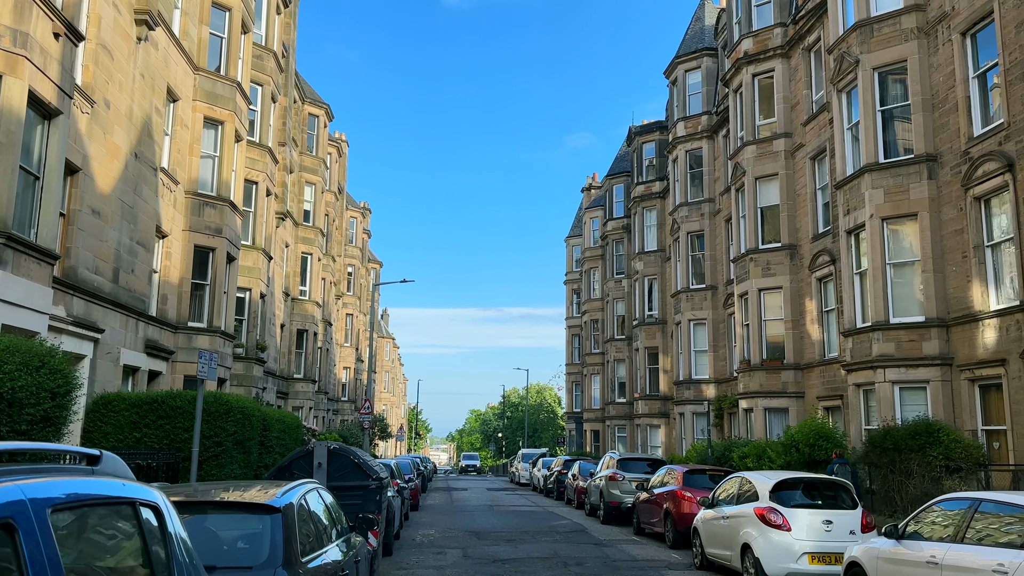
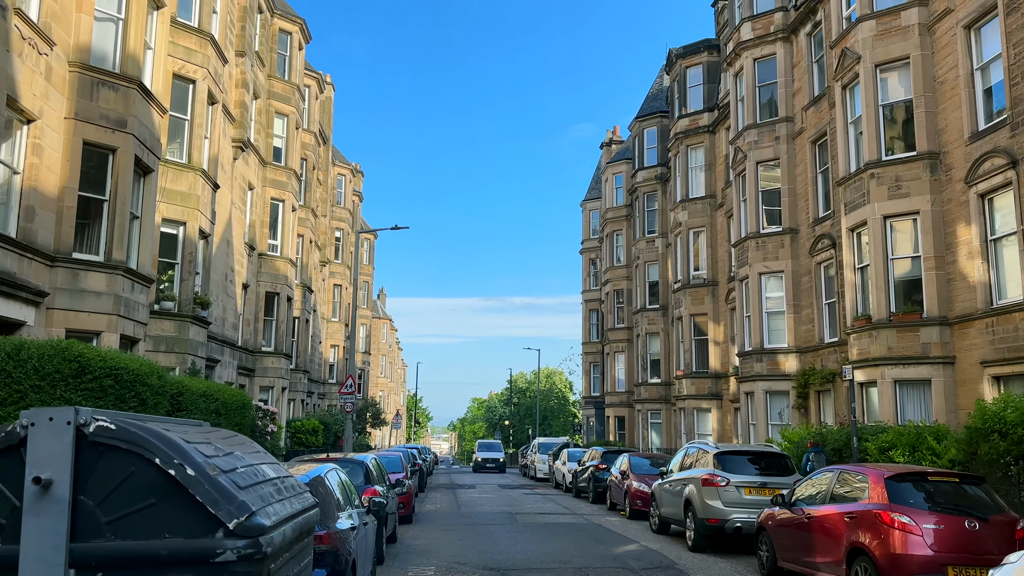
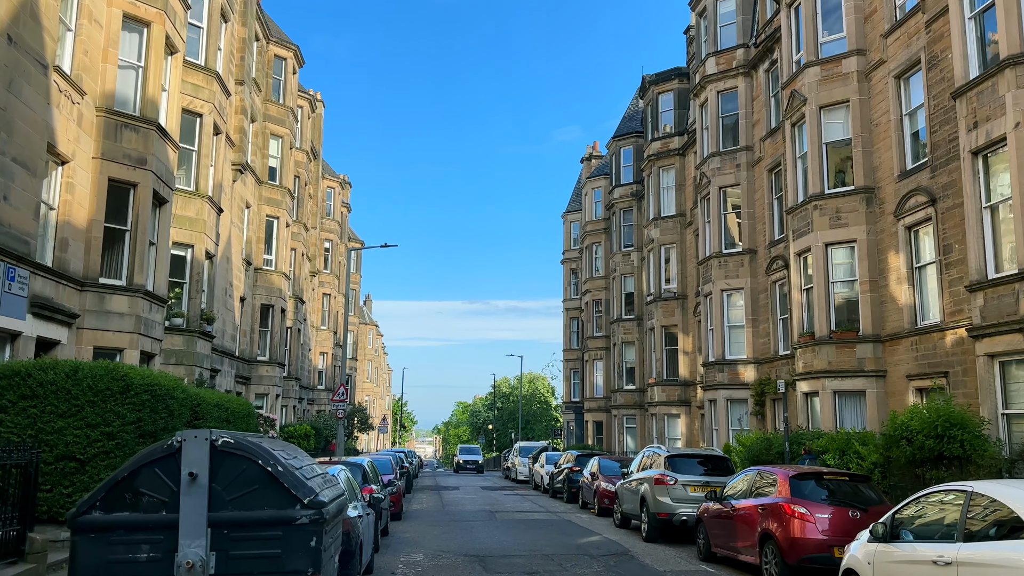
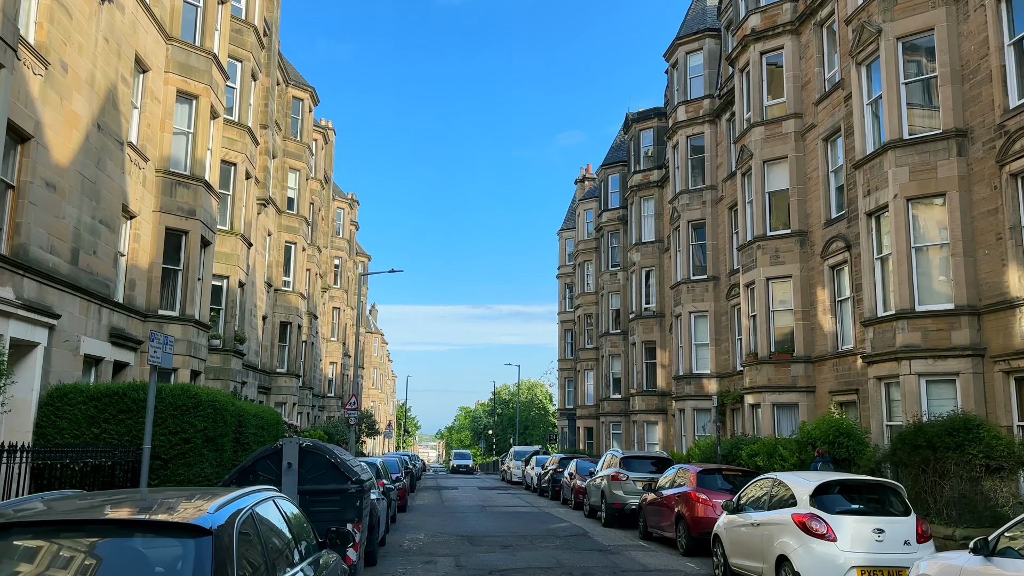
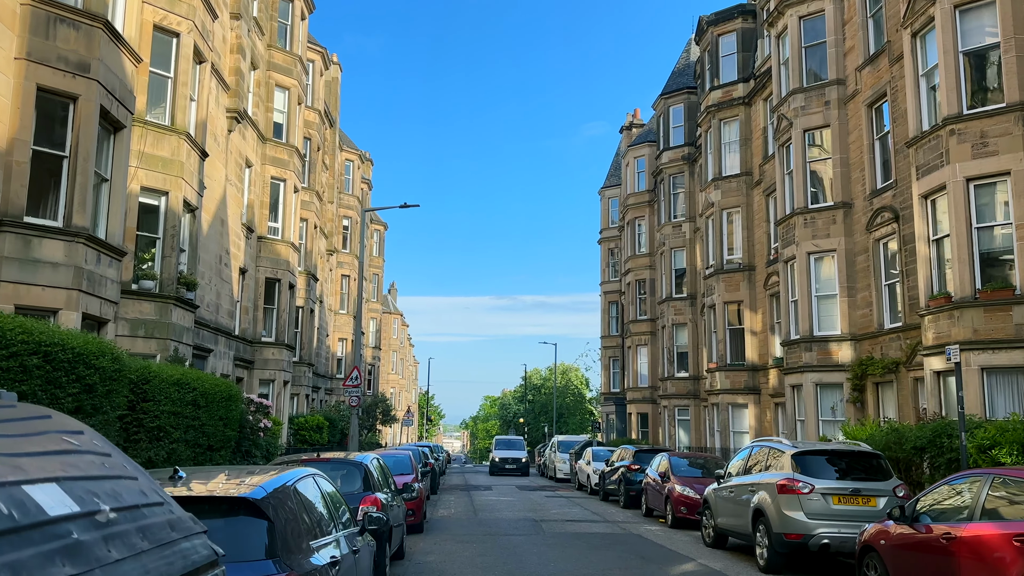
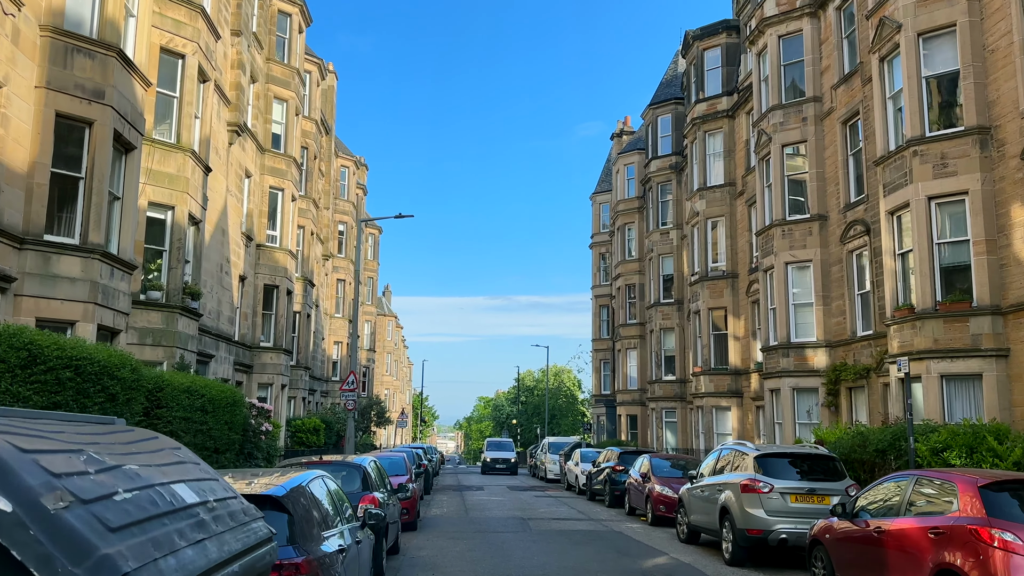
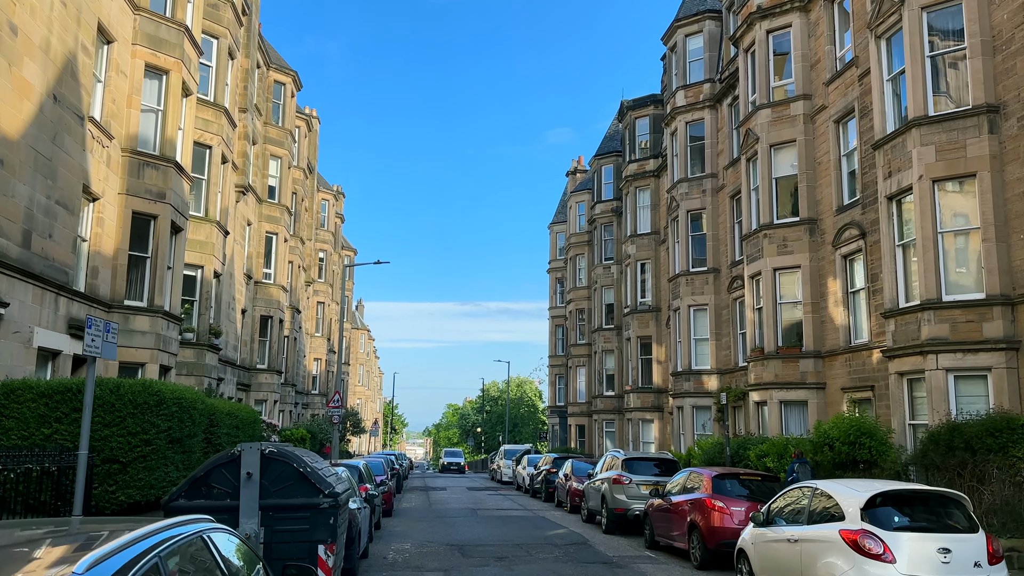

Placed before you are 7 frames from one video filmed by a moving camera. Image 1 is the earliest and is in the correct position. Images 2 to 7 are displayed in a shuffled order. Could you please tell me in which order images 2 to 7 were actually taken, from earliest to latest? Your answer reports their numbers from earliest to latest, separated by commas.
4, 7, 3, 2, 6, 5
